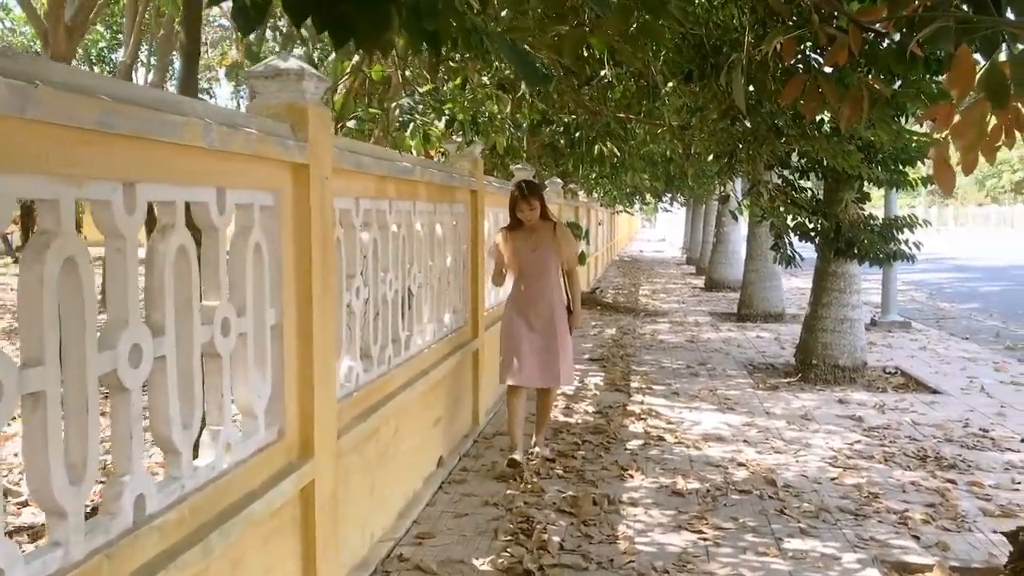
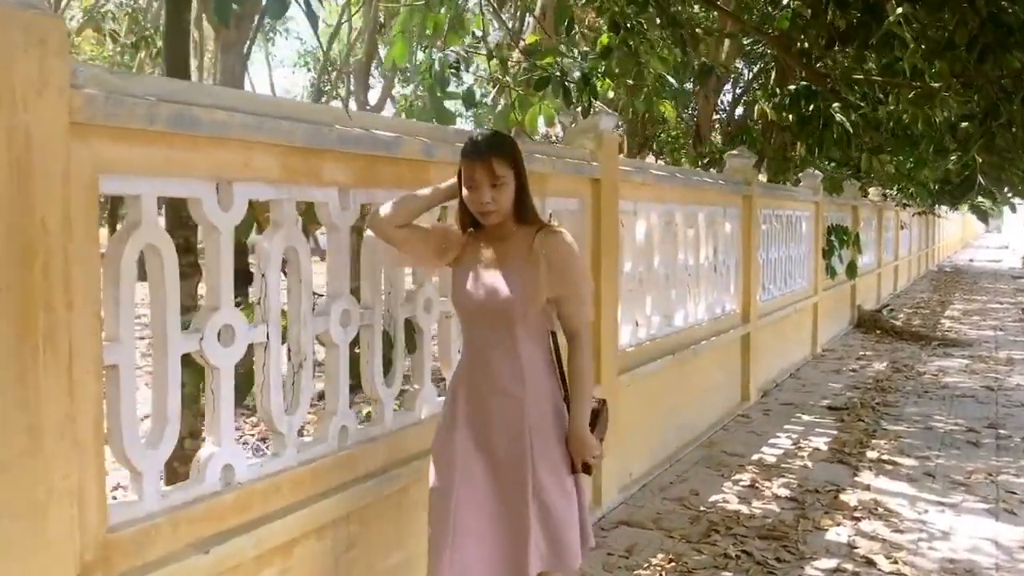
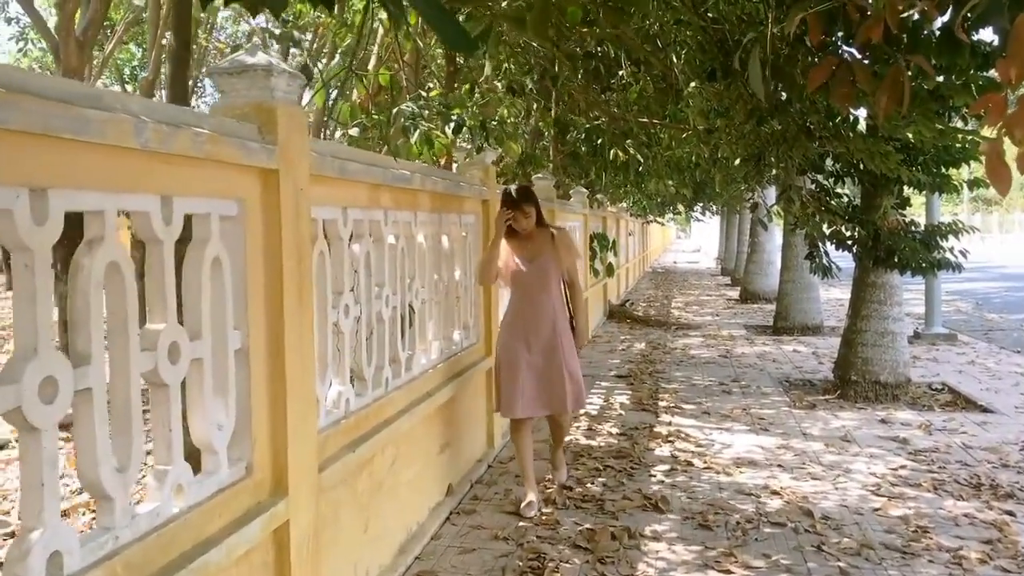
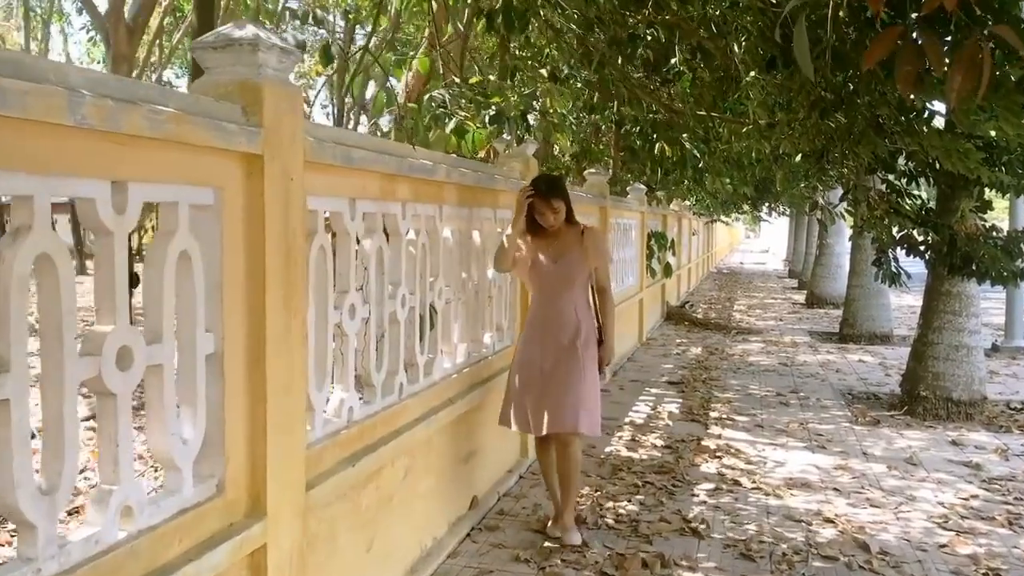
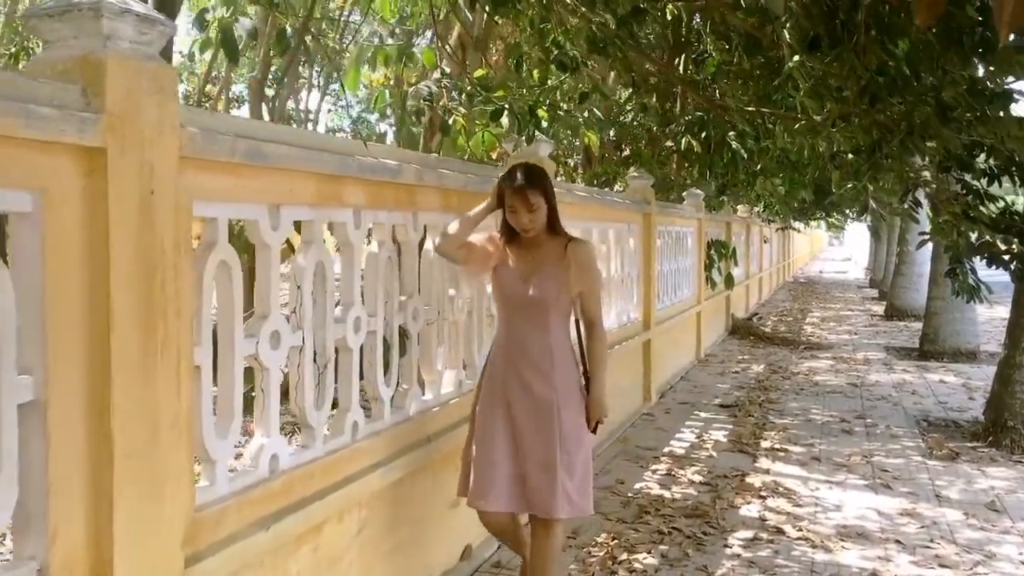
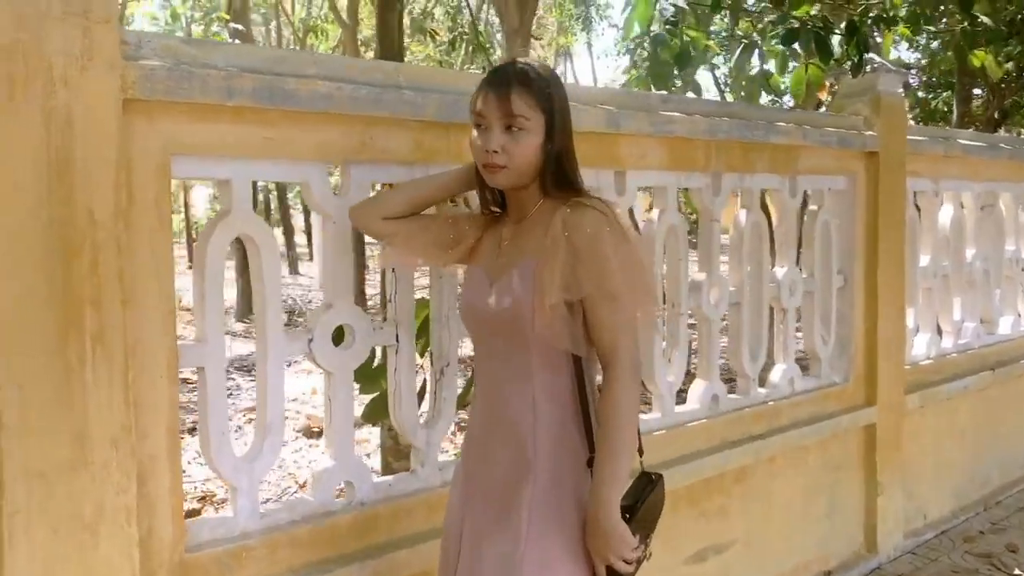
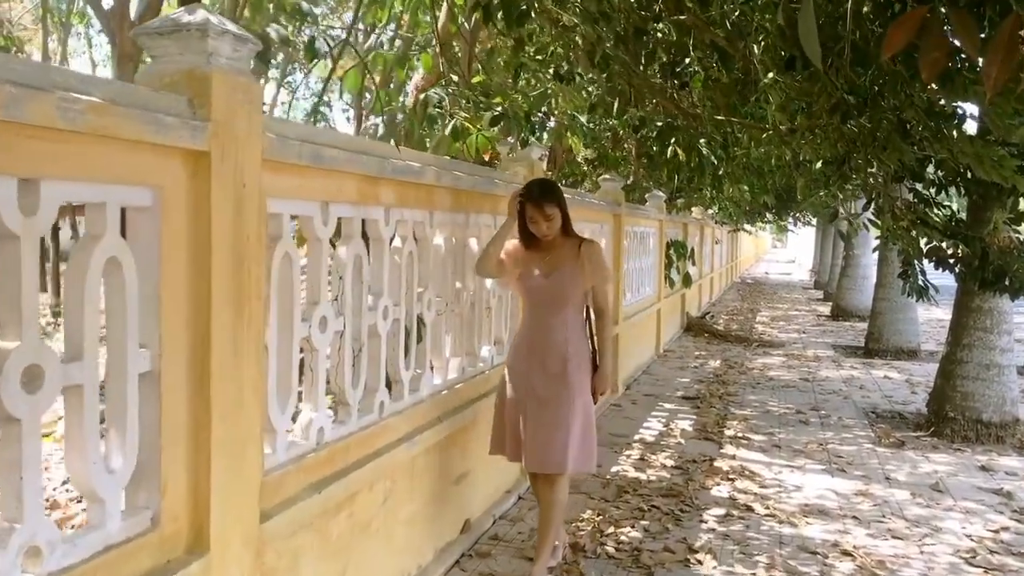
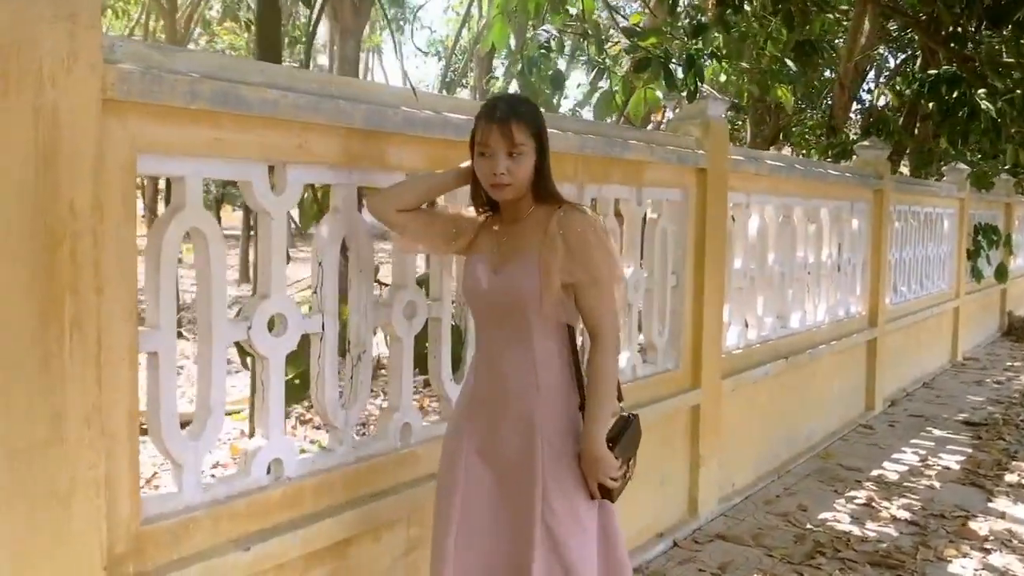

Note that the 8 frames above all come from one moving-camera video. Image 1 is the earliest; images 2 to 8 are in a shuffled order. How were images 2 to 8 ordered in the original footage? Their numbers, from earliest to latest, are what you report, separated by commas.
3, 4, 7, 5, 2, 8, 6
